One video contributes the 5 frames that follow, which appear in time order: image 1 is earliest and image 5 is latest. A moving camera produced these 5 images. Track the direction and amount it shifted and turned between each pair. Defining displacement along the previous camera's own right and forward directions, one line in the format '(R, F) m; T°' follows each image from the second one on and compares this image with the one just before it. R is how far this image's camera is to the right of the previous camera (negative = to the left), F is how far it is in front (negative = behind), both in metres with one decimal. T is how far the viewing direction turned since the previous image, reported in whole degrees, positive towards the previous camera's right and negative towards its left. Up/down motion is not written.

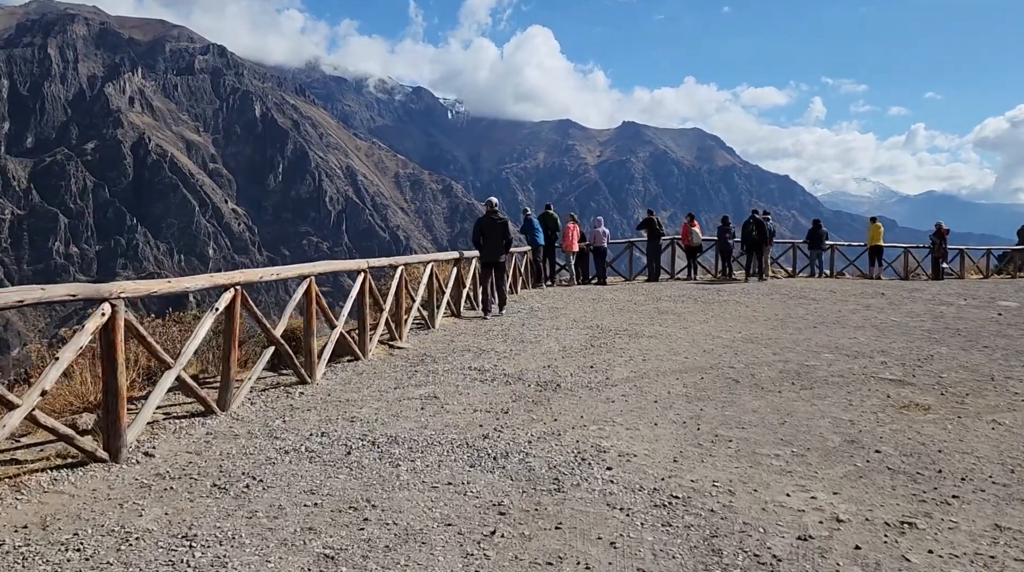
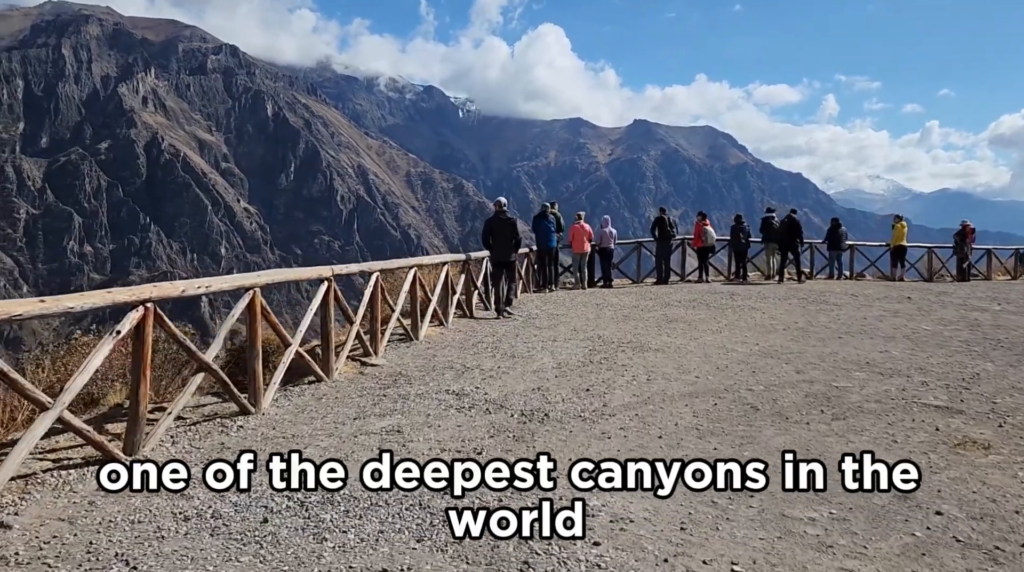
(+0.6, +2.9) m; -1°
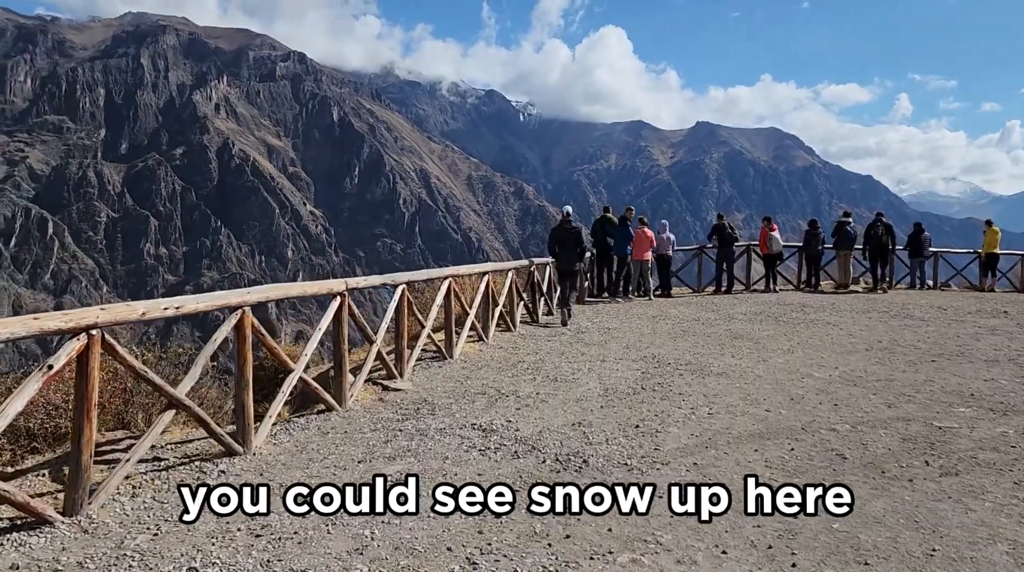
(+0.4, +2.7) m; -4°
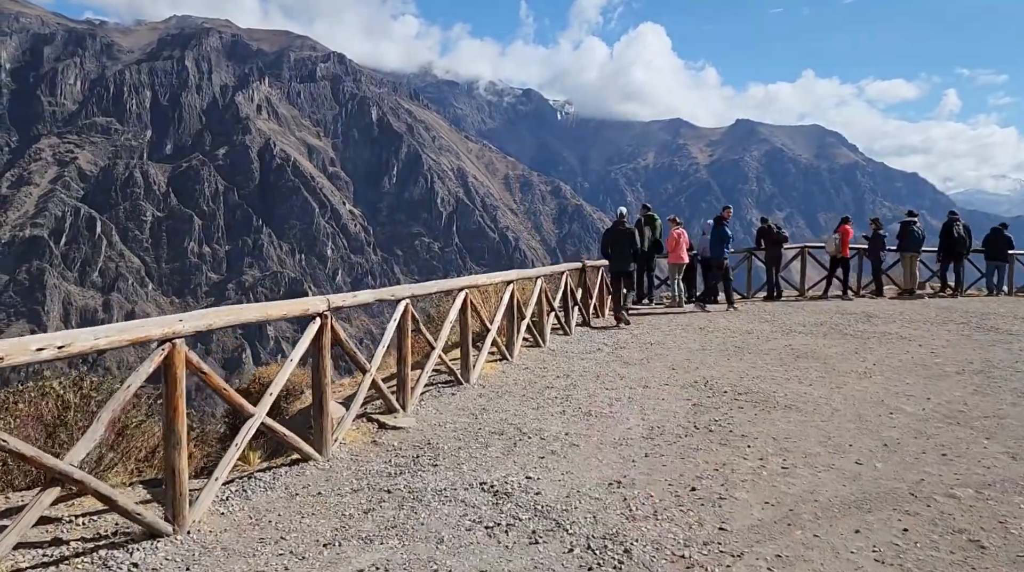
(+0.2, +3.6) m; -2°
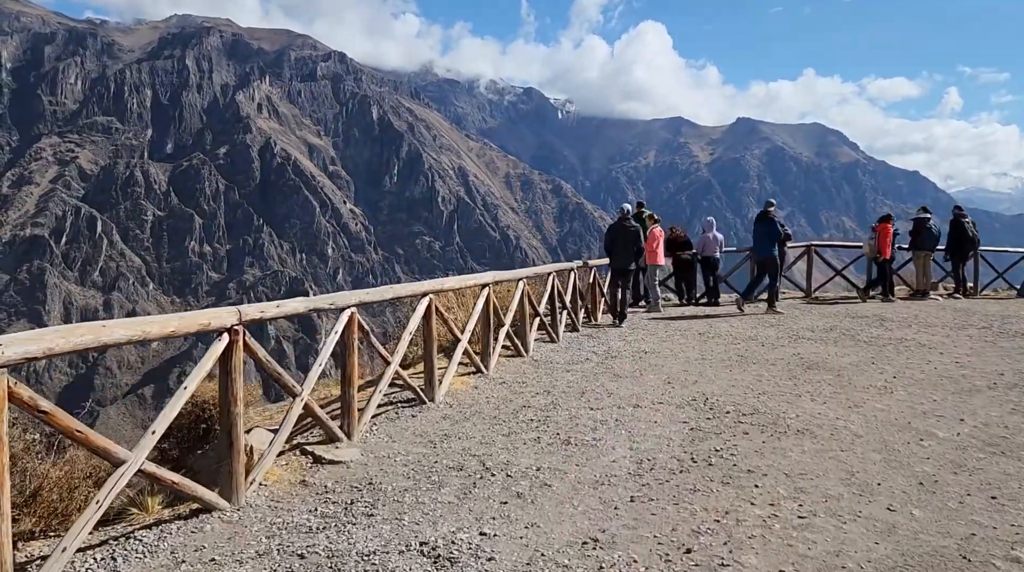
(+0.6, +2.6) m; 0°
